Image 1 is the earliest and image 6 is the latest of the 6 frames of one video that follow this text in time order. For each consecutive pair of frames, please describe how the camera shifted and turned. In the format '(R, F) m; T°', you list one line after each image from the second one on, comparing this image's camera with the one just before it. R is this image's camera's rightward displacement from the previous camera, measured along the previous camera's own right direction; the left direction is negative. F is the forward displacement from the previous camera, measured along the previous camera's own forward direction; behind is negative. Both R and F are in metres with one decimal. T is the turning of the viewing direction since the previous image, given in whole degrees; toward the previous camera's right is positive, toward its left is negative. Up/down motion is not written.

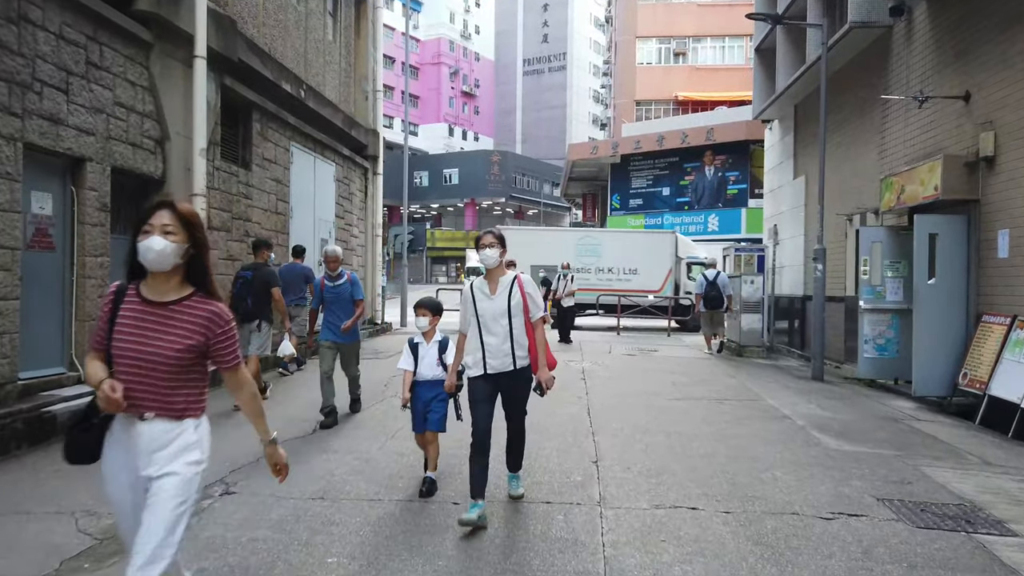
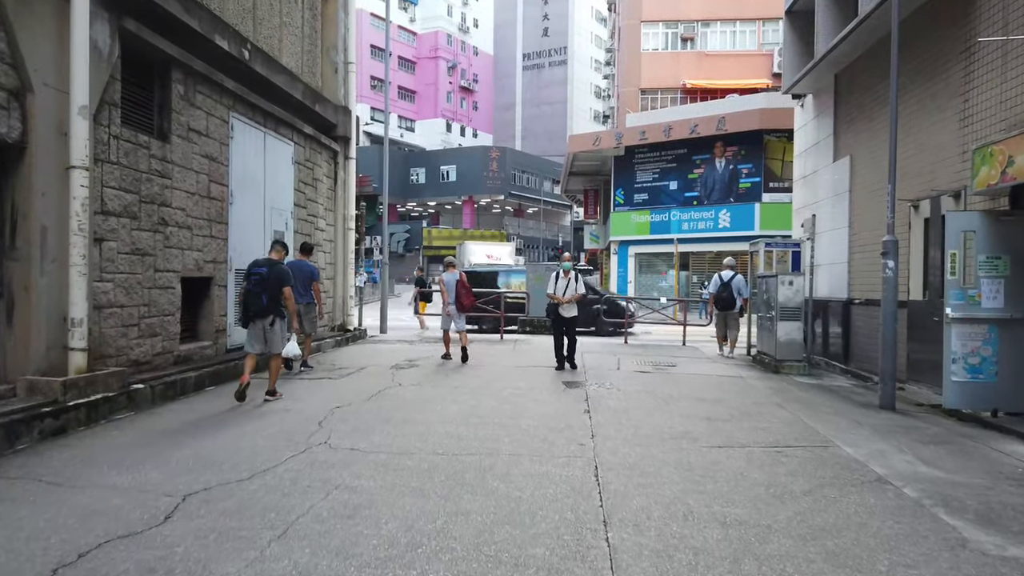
(+0.2, +2.2) m; 0°
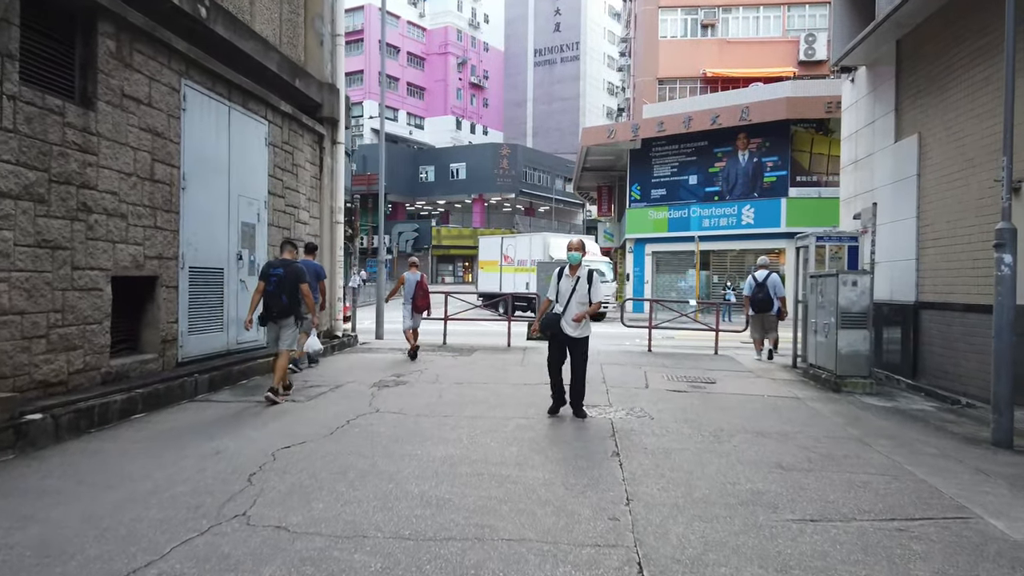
(+0.1, +1.7) m; -1°
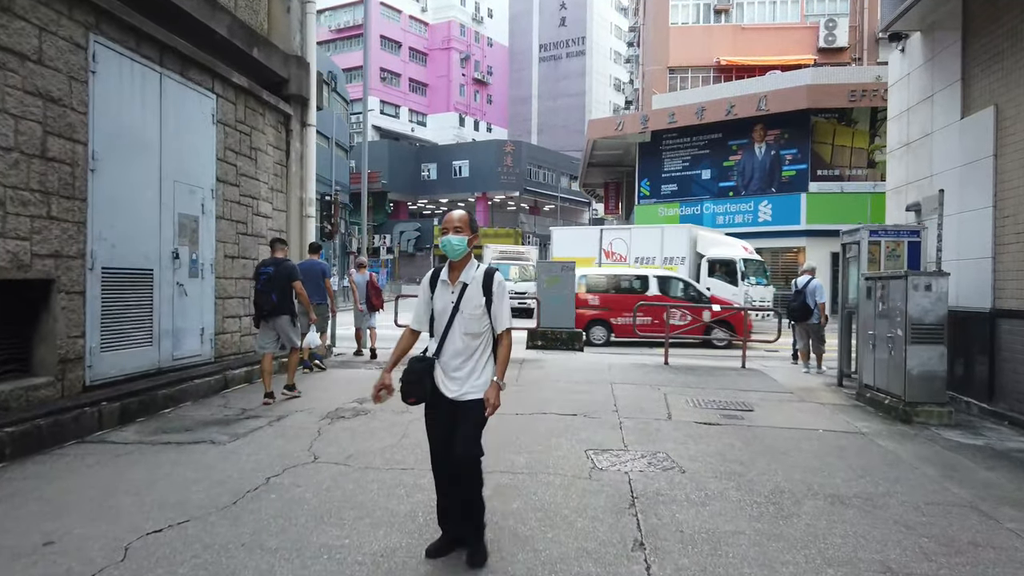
(+0.2, +1.7) m; 0°
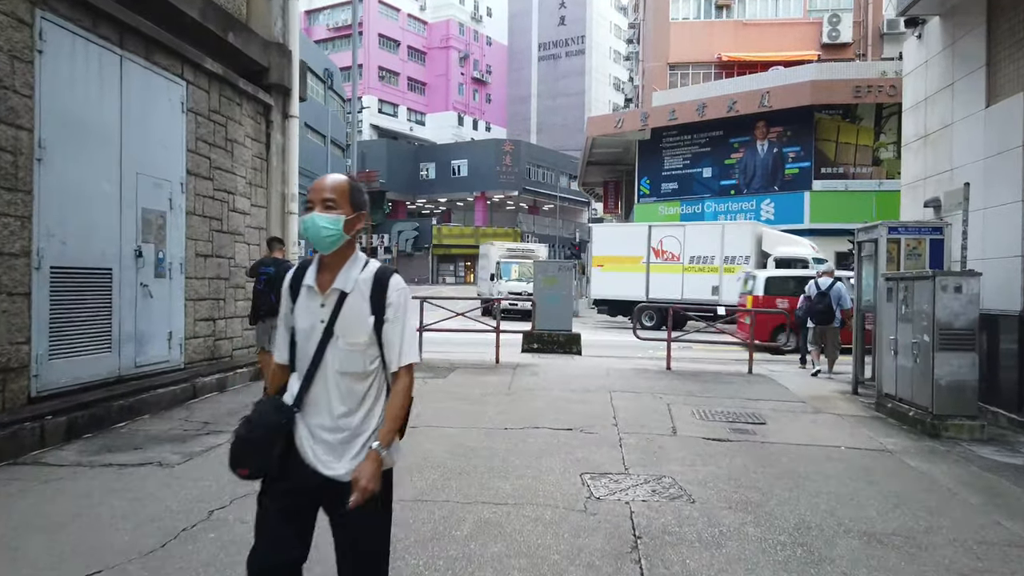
(+0.1, +0.6) m; 0°
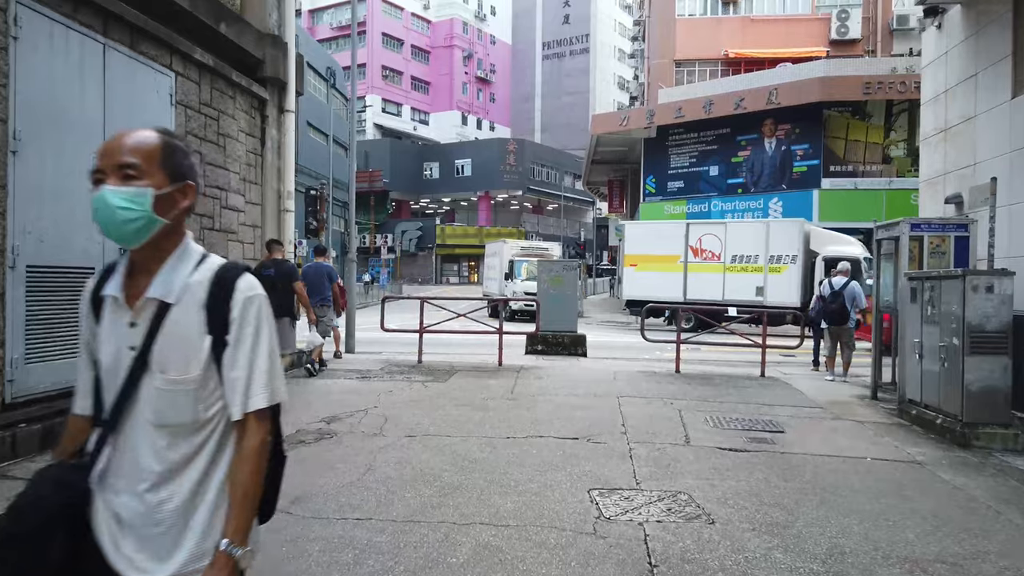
(0.0, +0.4) m; 0°
